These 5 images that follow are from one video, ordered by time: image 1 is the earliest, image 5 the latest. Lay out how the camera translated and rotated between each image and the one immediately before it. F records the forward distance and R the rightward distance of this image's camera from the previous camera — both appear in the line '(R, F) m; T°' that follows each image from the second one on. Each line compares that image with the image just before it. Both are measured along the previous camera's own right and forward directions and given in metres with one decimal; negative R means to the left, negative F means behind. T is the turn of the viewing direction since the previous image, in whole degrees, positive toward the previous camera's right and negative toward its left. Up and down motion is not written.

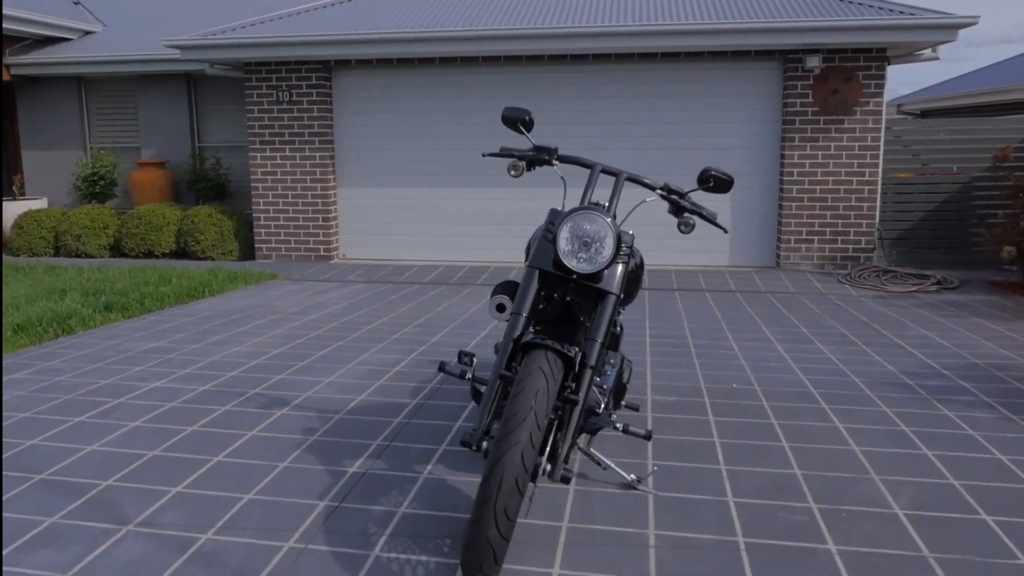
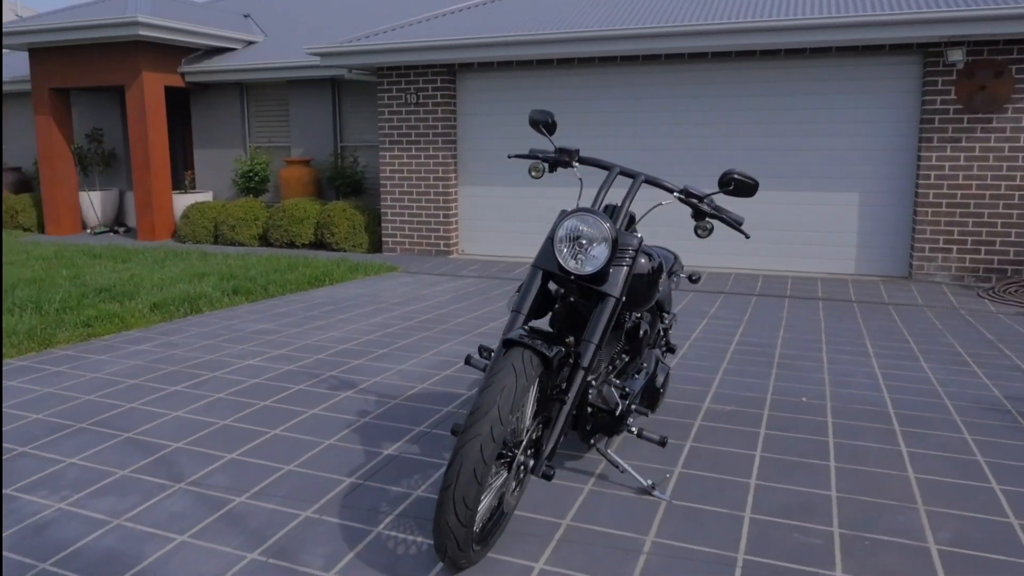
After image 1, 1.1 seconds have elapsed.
(+0.5, 0.0) m; -11°
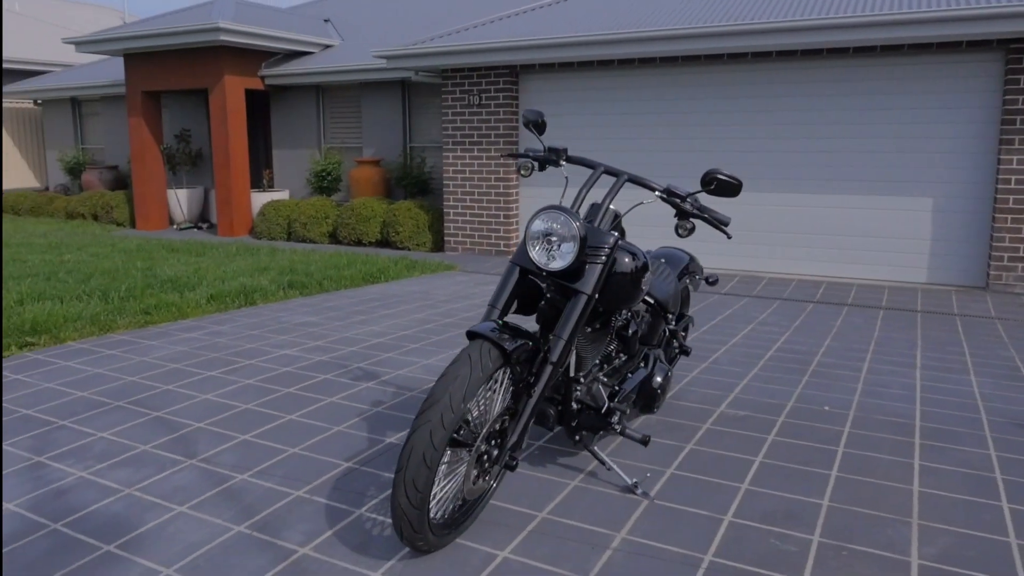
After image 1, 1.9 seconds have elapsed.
(+0.4, 0.0) m; -6°
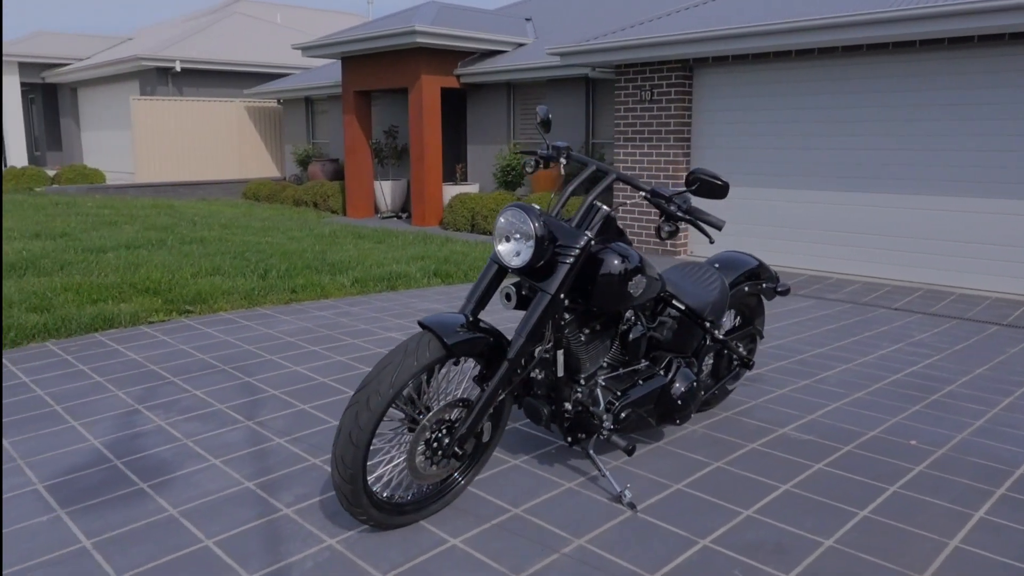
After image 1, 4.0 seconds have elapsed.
(+0.9, +0.1) m; -16°
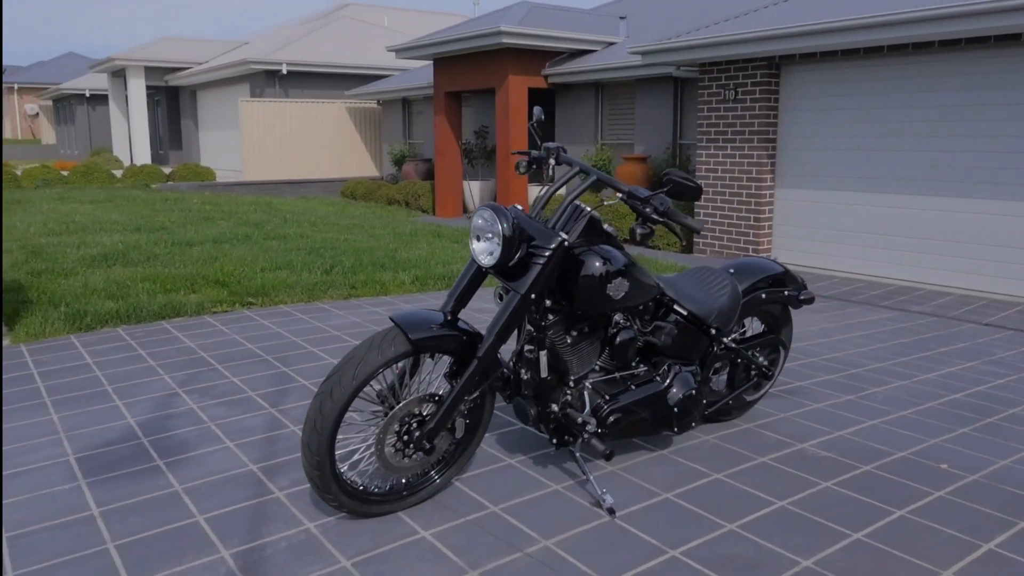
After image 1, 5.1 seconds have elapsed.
(+0.5, 0.0) m; -7°
